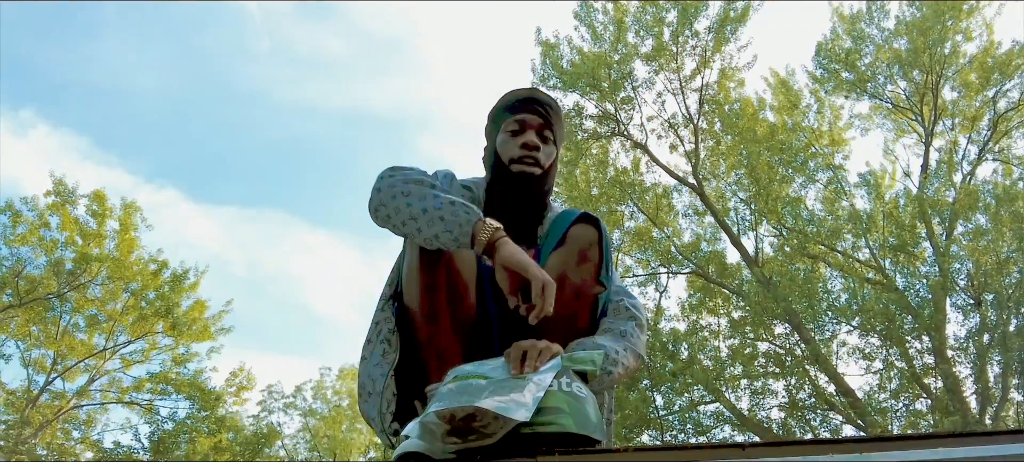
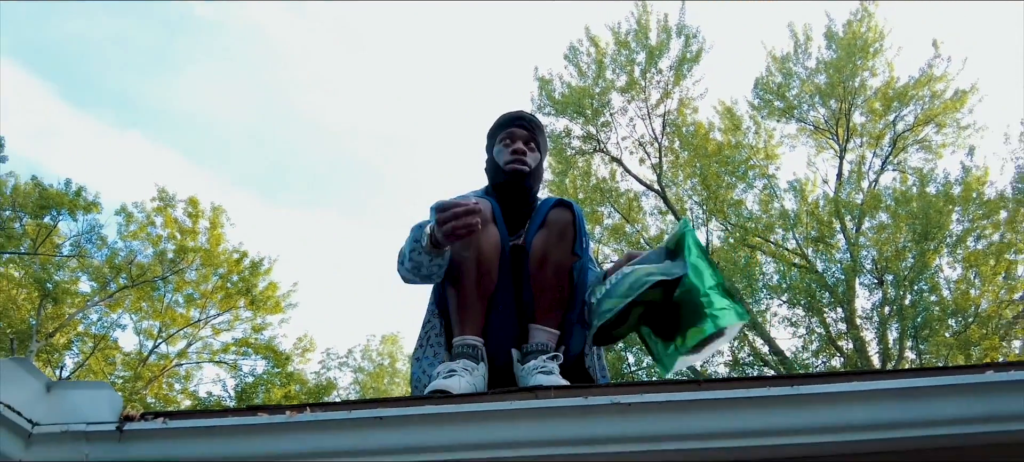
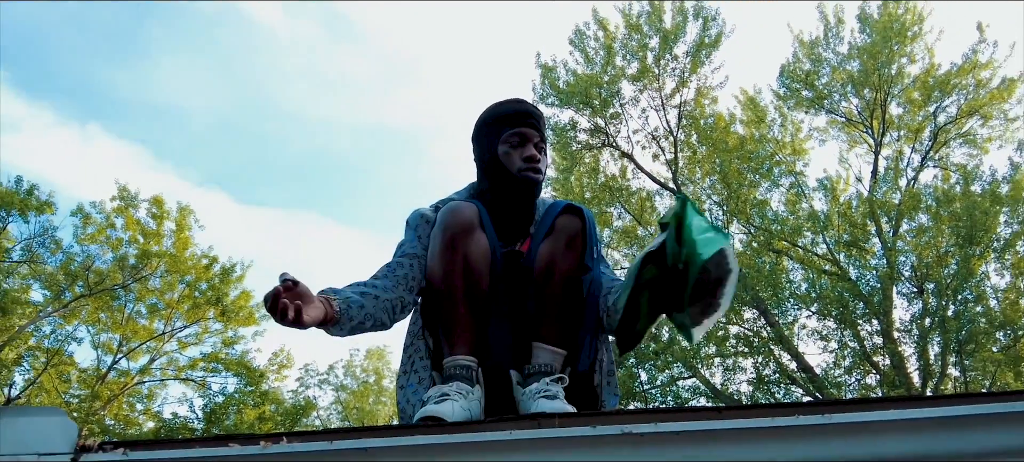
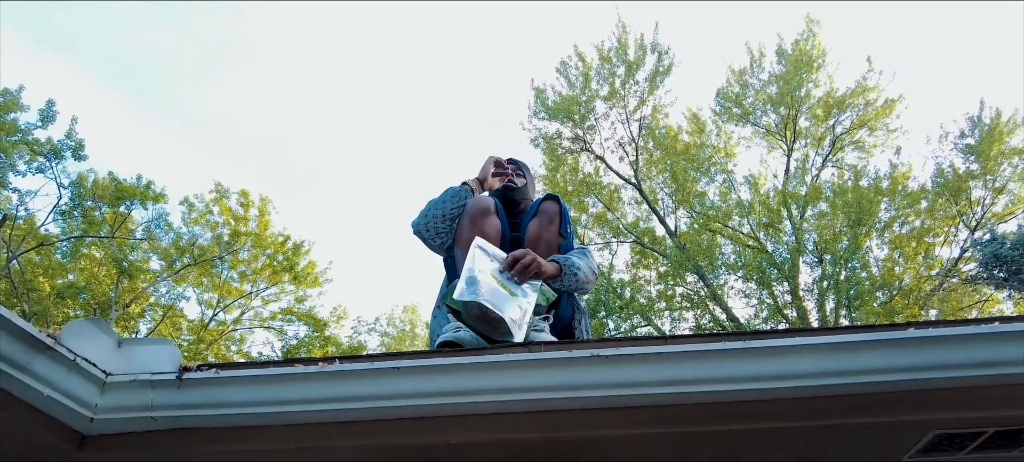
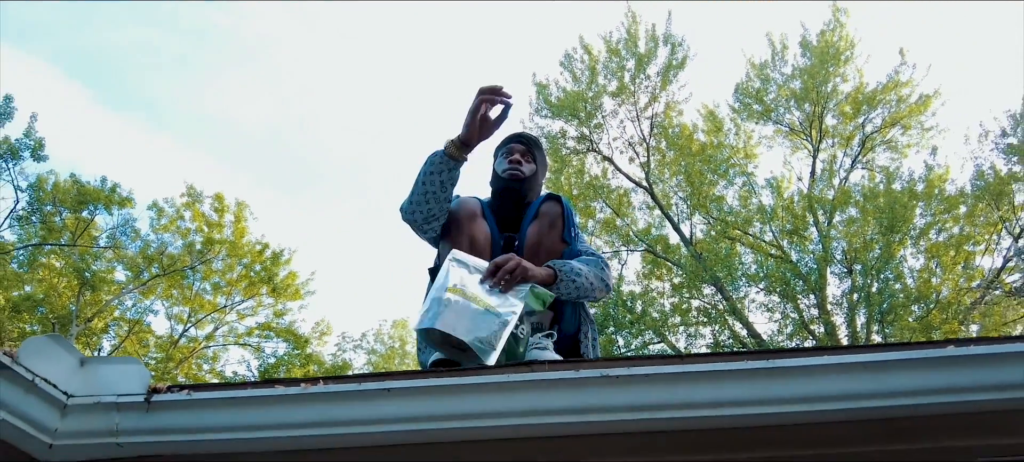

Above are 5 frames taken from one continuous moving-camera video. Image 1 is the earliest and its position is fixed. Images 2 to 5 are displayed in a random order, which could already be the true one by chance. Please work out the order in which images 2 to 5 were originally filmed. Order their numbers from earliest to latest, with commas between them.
3, 2, 5, 4
